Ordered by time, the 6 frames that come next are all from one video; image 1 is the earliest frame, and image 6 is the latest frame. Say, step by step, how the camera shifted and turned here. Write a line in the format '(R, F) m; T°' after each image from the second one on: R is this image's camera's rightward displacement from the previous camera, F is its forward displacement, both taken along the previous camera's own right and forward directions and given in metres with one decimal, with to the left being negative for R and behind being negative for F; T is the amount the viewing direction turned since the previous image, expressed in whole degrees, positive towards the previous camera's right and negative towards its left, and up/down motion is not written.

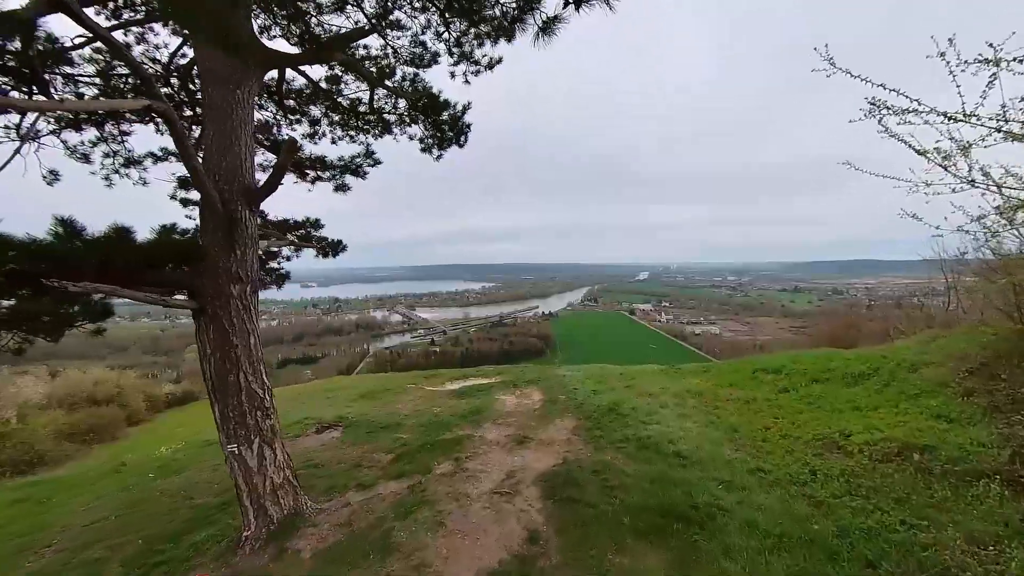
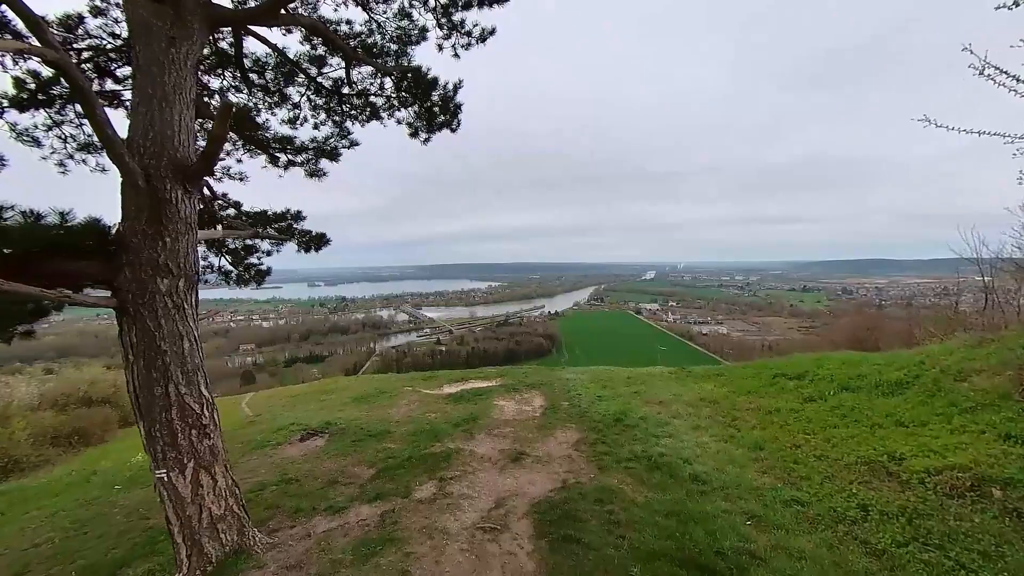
(+0.2, +0.7) m; -1°
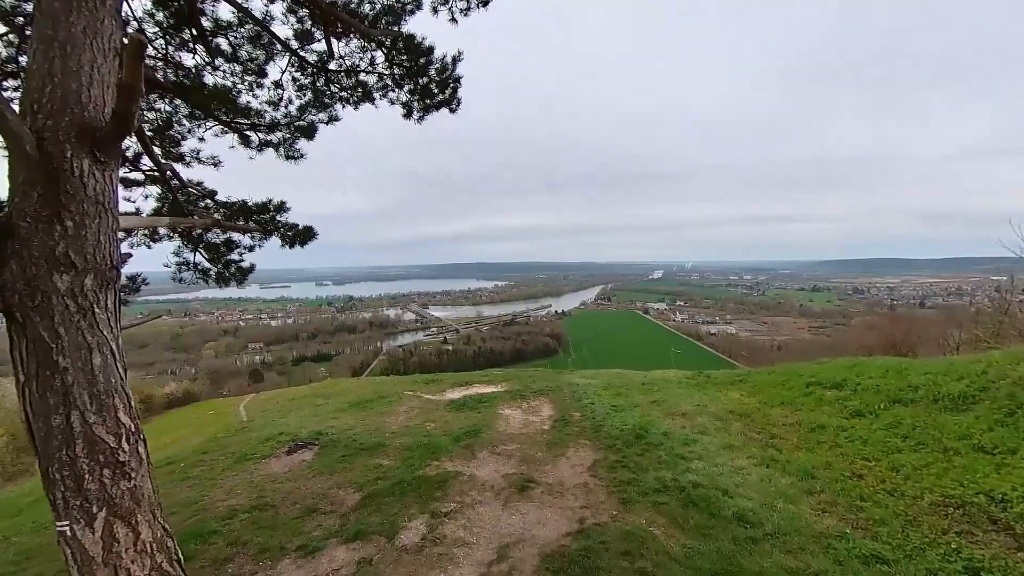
(0.0, +0.8) m; -1°
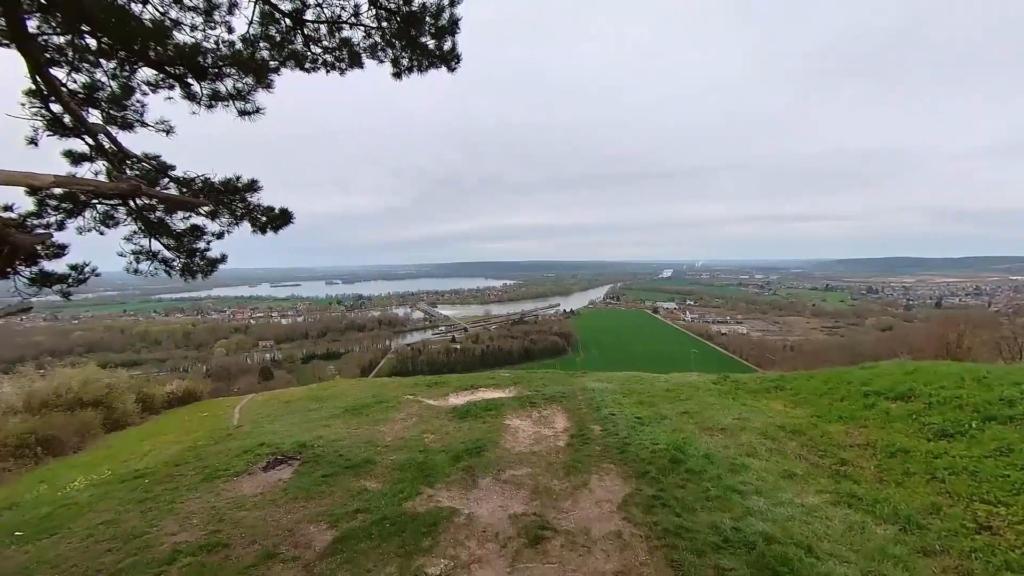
(0.0, +1.1) m; -1°
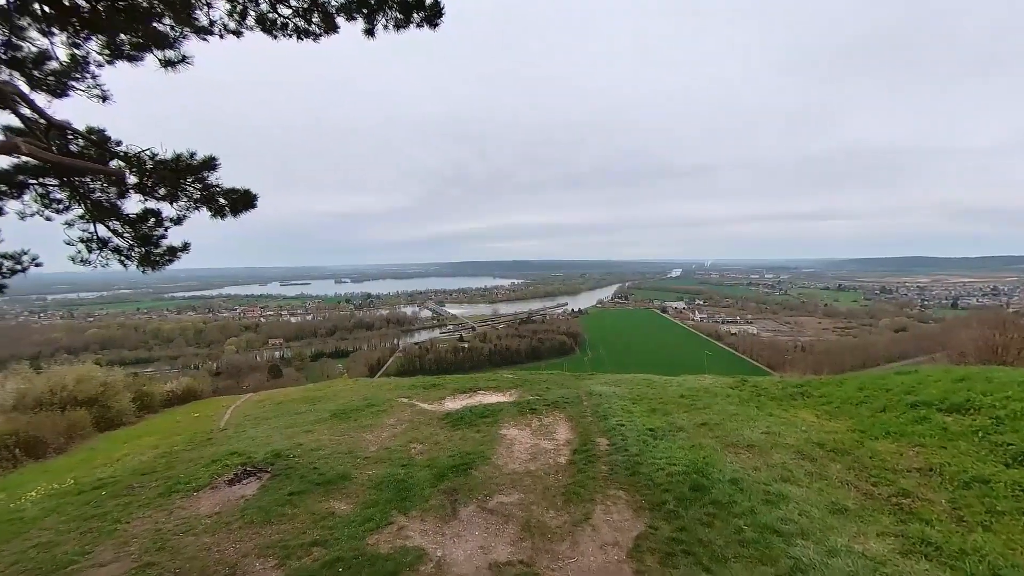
(+0.2, +0.8) m; -1°
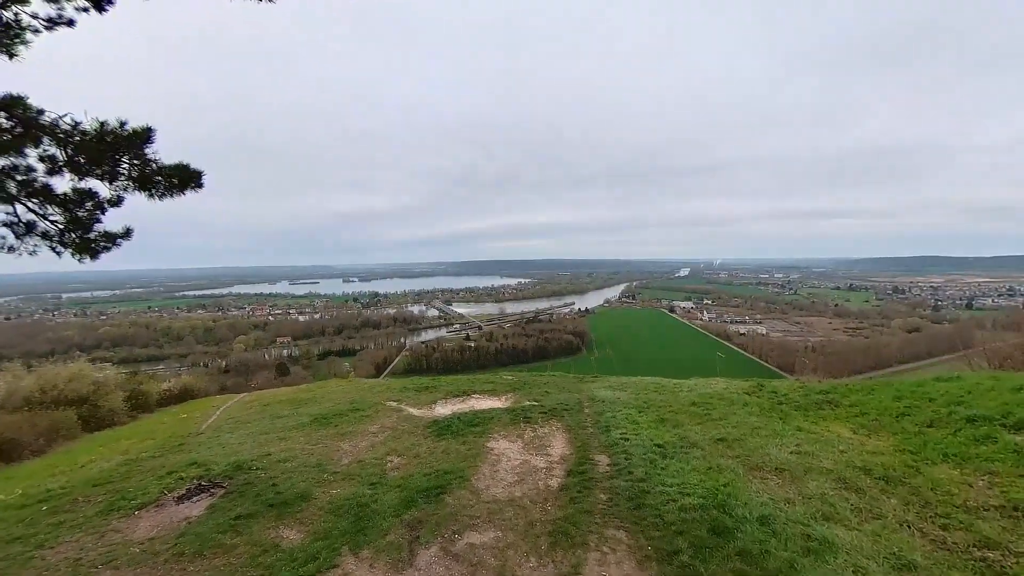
(+0.3, +0.8) m; -1°
